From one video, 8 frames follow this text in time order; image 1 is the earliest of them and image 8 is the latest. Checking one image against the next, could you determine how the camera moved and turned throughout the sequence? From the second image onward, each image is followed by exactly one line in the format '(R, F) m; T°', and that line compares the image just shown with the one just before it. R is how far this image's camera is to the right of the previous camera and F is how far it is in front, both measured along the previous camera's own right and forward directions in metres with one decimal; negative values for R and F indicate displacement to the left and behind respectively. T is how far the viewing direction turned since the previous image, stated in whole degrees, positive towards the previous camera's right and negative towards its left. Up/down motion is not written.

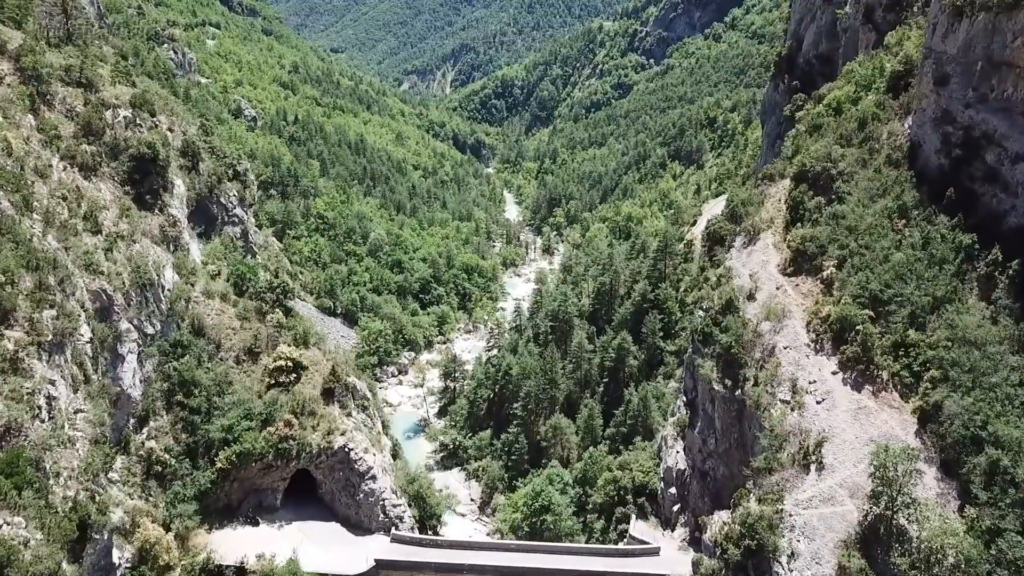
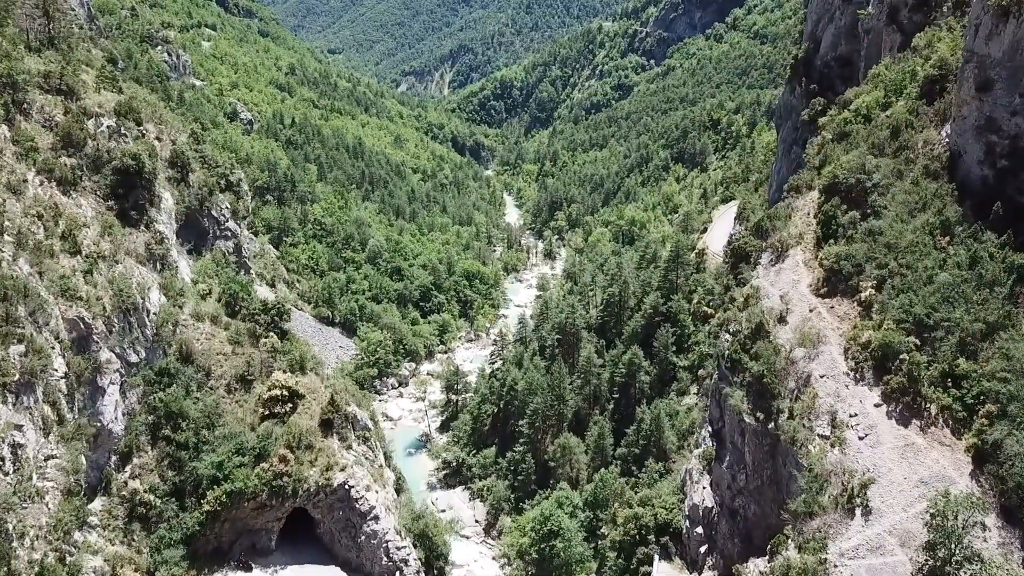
(-0.7, +2.7) m; 0°
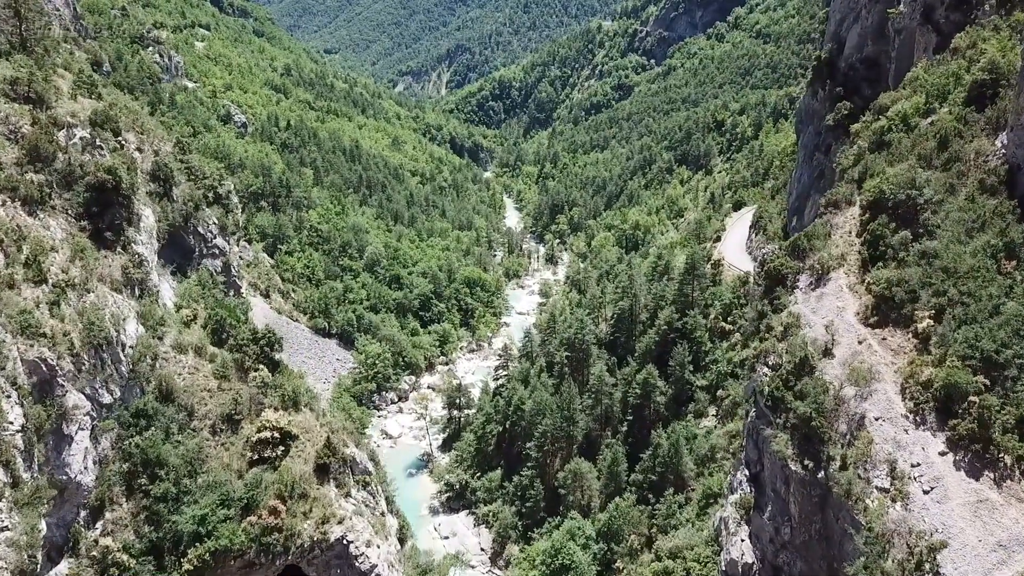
(-0.9, +3.5) m; 0°
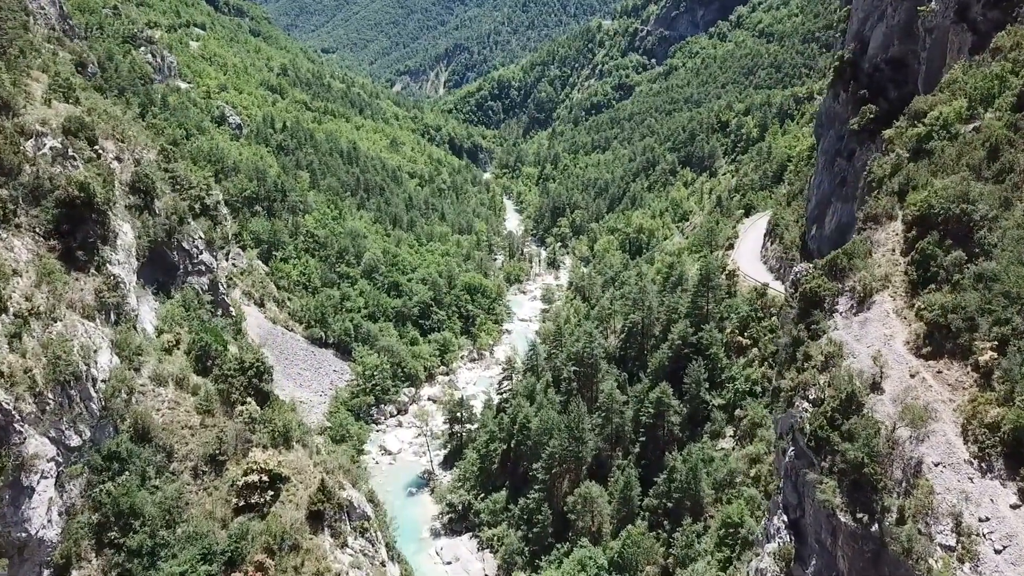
(-0.7, +3.1) m; 0°
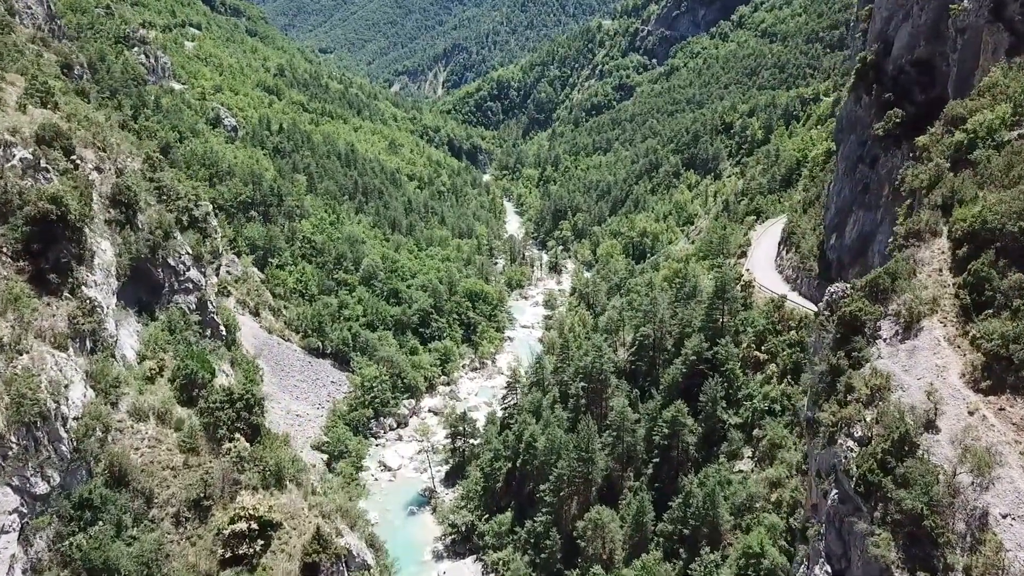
(-0.7, +2.8) m; 0°
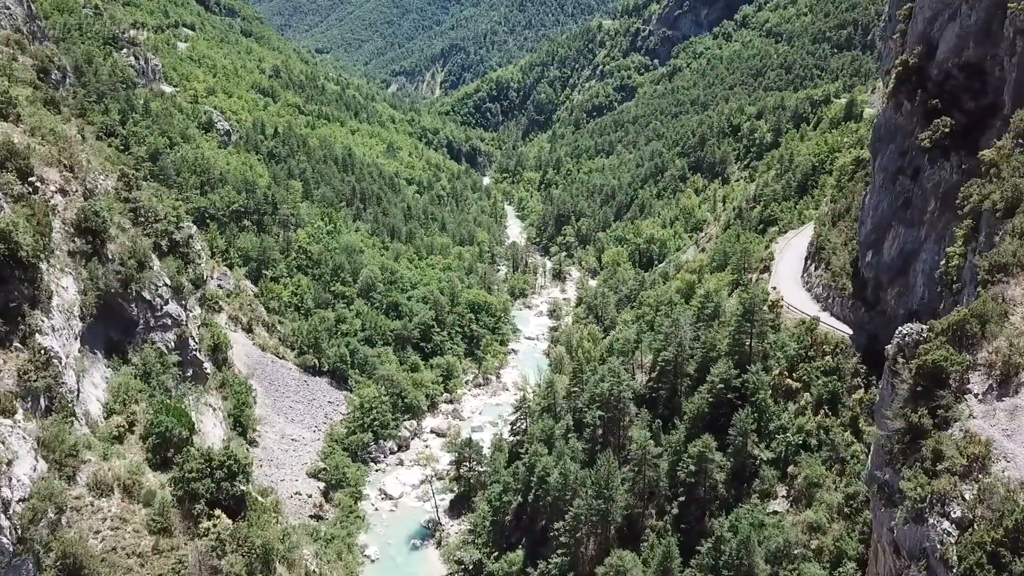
(-1.1, +4.3) m; 0°
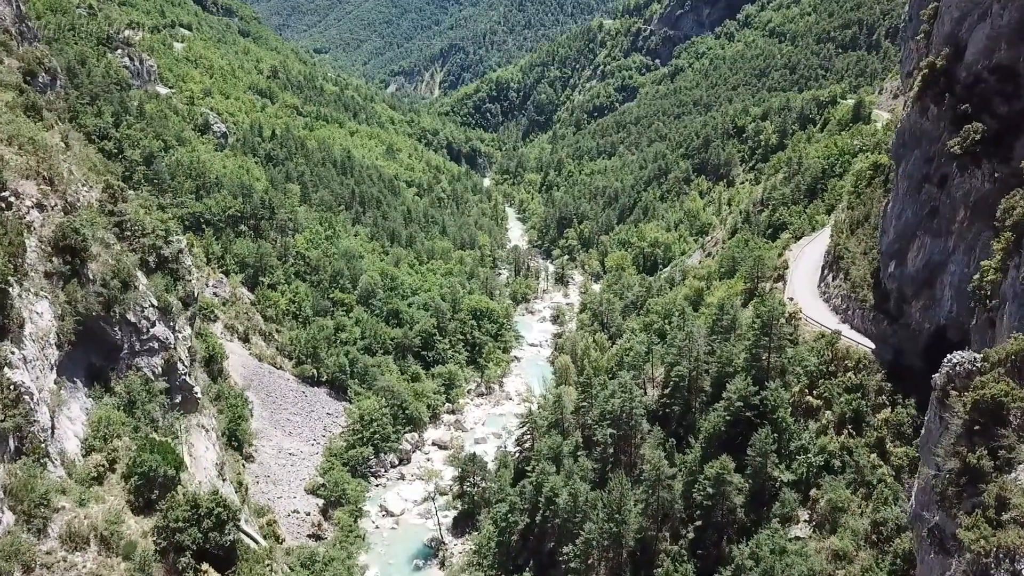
(-0.6, +2.4) m; 0°
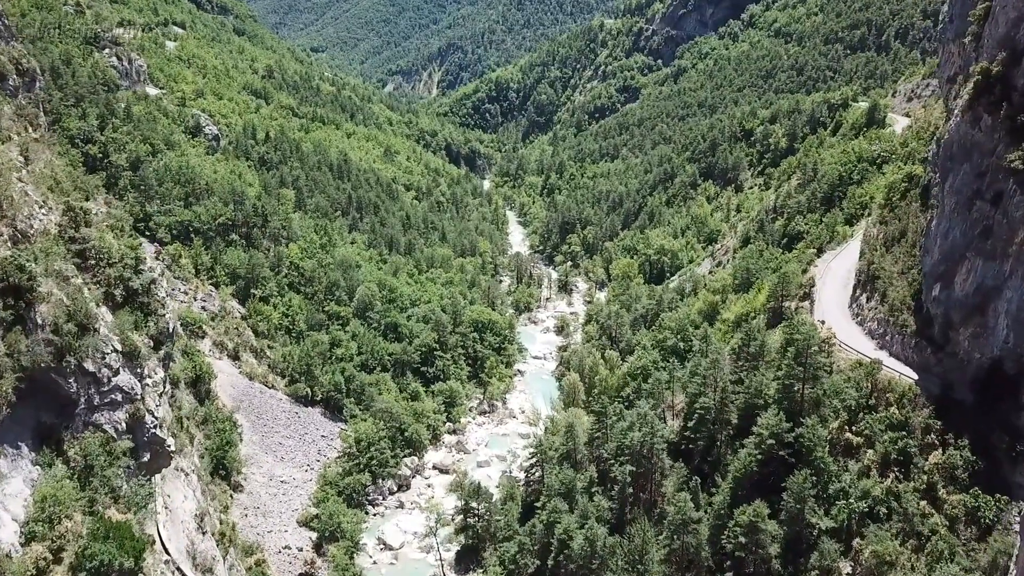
(-0.9, +4.4) m; 0°
